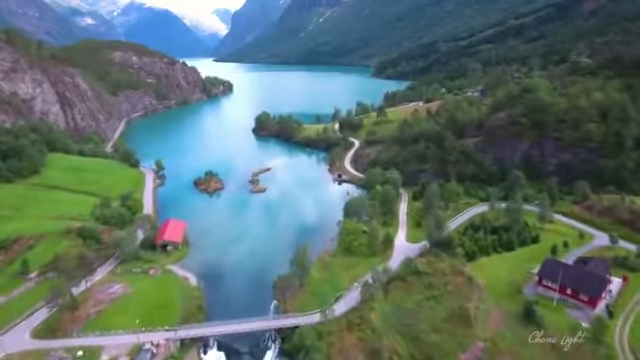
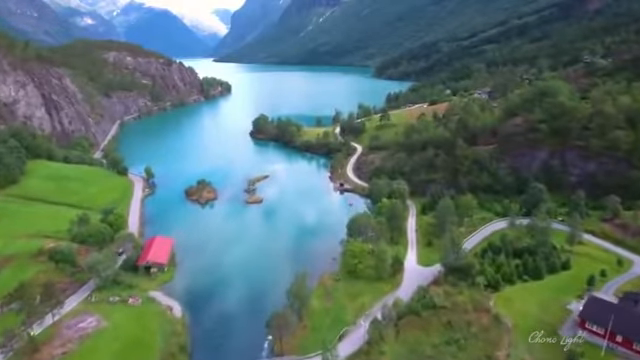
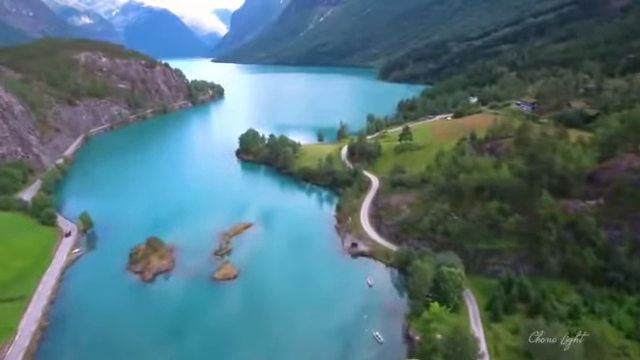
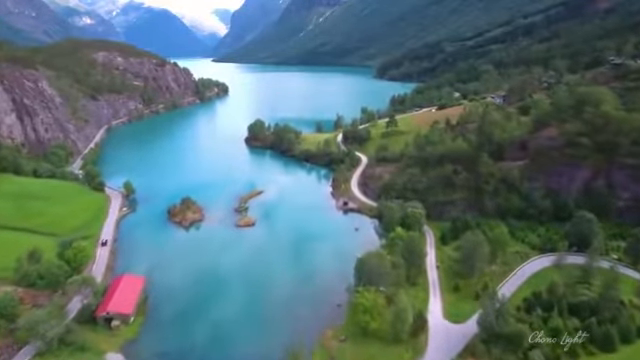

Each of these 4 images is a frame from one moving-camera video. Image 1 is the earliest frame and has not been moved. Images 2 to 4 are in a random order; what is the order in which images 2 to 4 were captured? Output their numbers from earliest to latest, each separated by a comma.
2, 4, 3
